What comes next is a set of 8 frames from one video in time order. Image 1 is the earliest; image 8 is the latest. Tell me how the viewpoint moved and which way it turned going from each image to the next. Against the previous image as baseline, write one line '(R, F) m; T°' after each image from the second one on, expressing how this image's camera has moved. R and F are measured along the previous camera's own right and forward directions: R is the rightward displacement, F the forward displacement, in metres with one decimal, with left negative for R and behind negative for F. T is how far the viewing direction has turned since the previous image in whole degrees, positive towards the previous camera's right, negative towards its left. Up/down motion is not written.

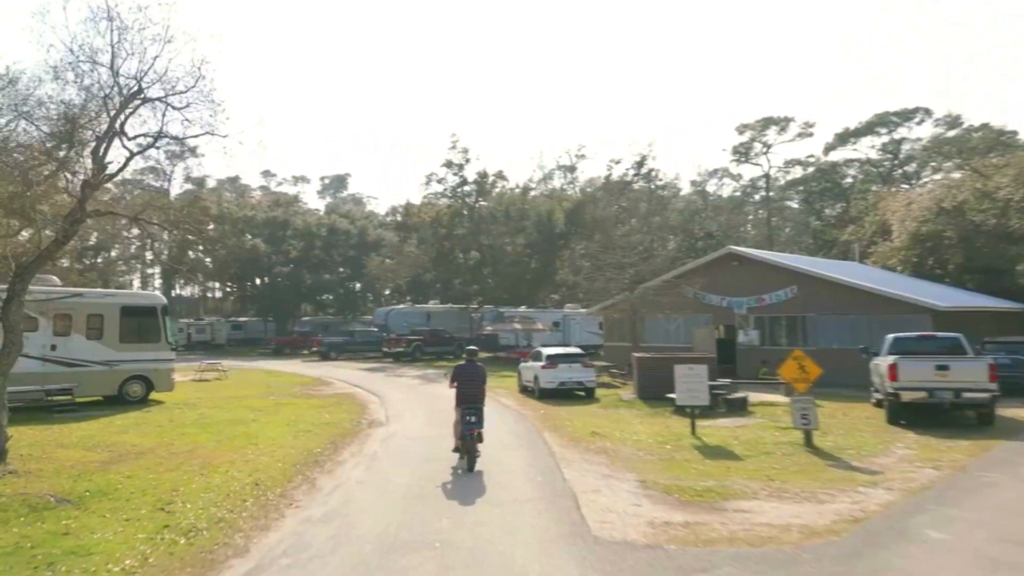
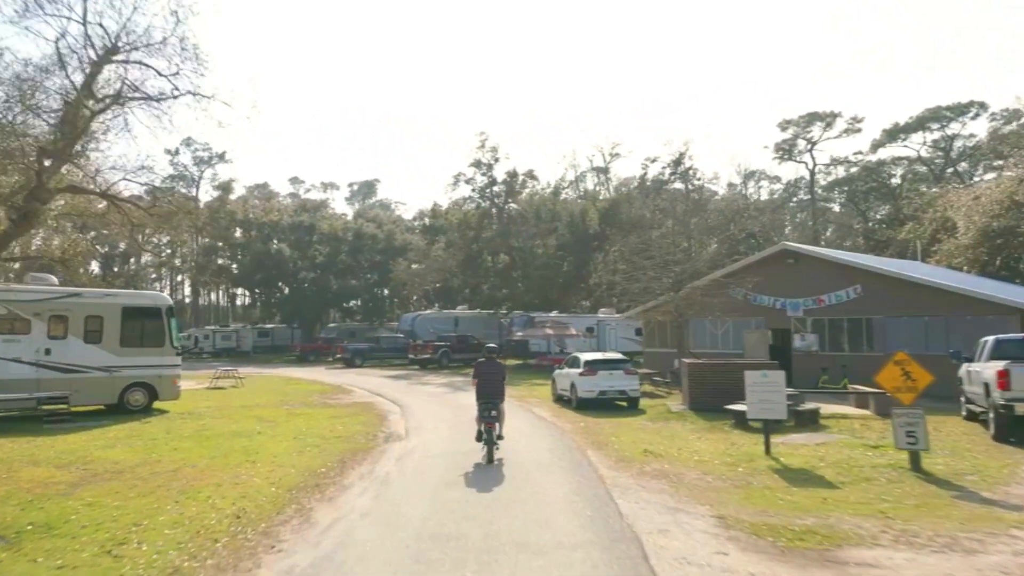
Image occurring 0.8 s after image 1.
(-0.1, +2.2) m; -2°
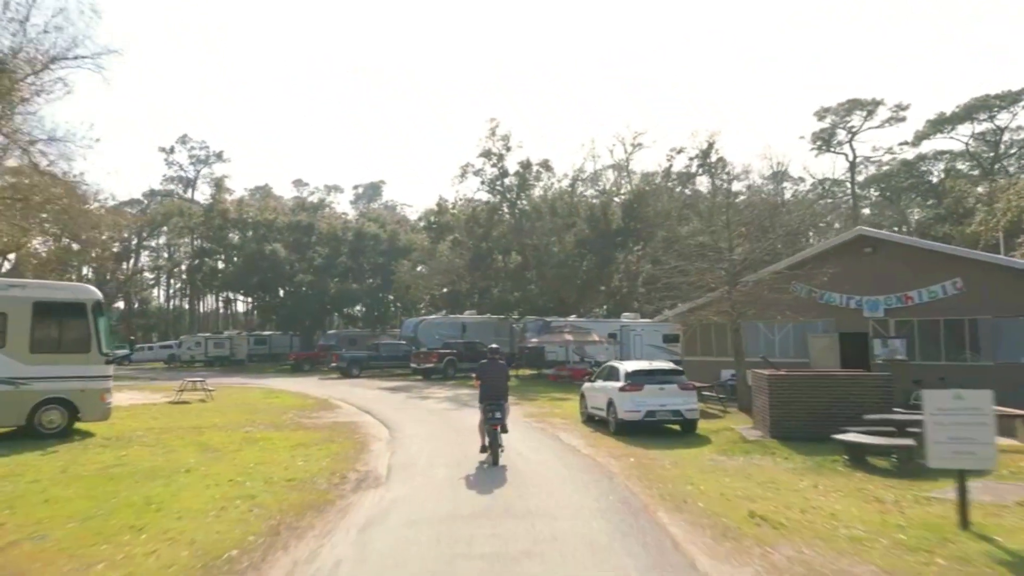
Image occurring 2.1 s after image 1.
(-0.2, +4.6) m; -1°
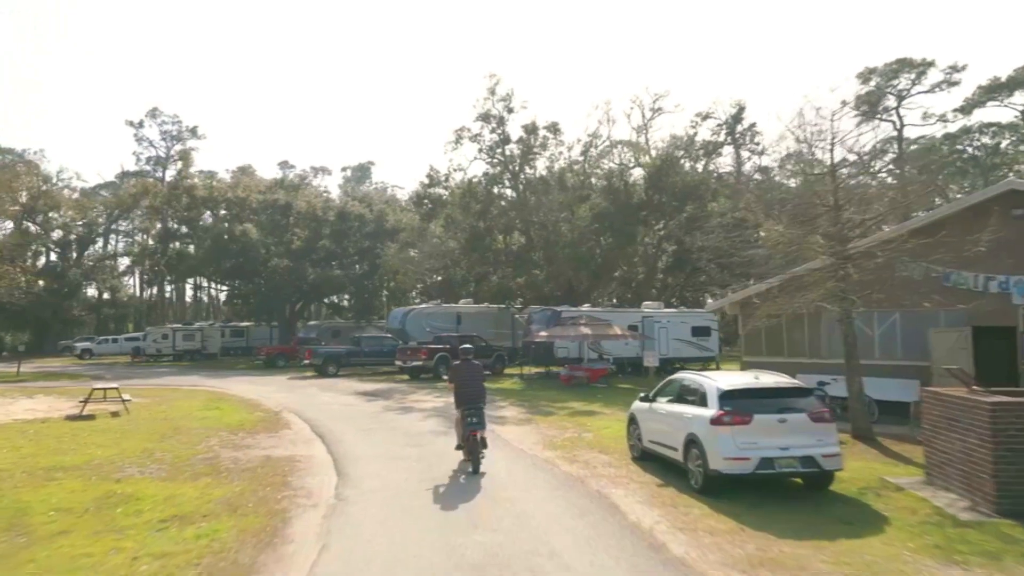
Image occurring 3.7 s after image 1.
(-0.3, +6.1) m; 0°
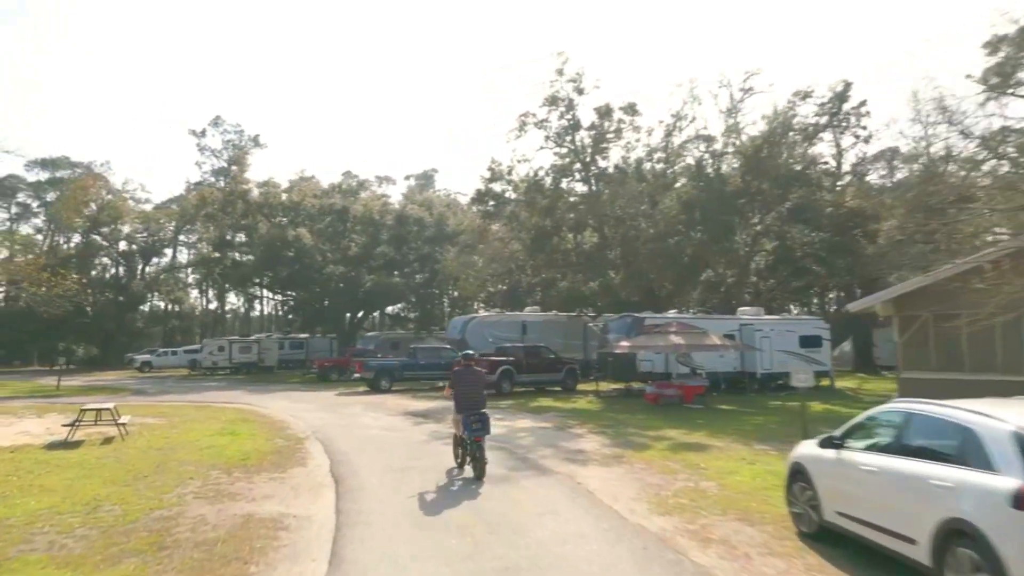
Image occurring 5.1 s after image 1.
(-0.3, +4.3) m; -5°
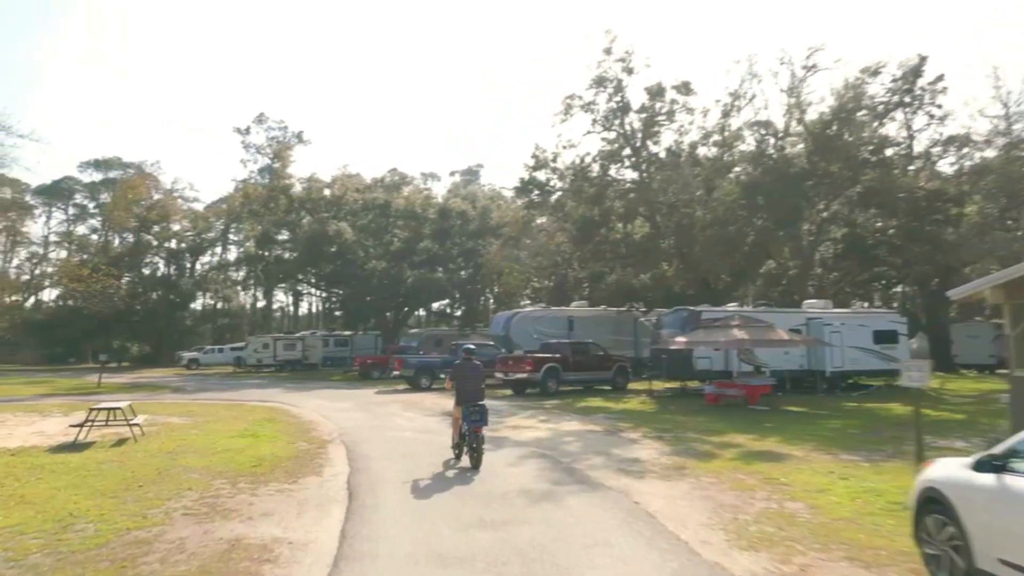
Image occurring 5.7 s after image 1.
(+0.1, +1.8) m; -4°
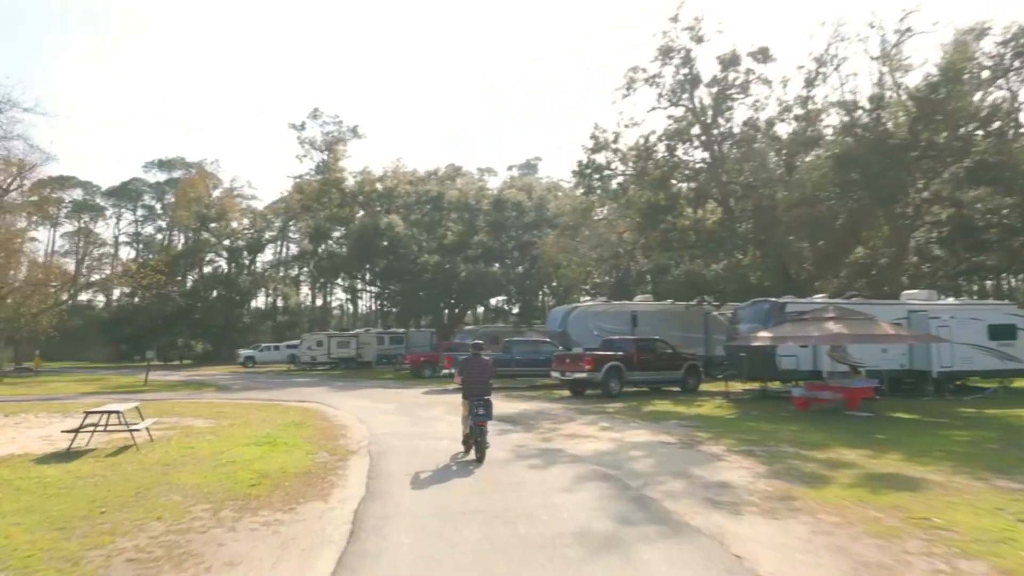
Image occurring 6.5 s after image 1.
(+0.1, +2.4) m; -5°
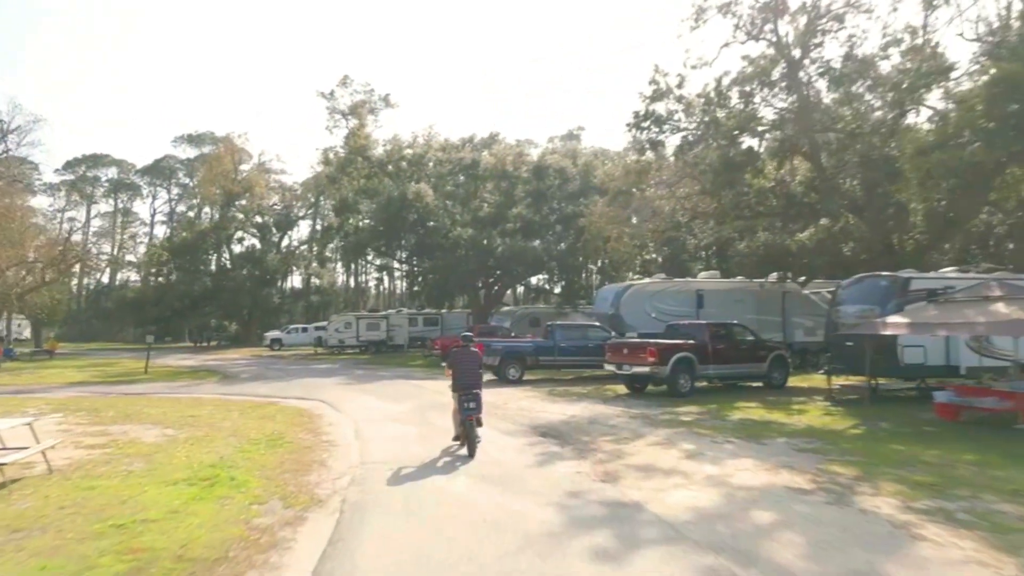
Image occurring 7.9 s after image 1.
(-0.1, +4.6) m; -3°
